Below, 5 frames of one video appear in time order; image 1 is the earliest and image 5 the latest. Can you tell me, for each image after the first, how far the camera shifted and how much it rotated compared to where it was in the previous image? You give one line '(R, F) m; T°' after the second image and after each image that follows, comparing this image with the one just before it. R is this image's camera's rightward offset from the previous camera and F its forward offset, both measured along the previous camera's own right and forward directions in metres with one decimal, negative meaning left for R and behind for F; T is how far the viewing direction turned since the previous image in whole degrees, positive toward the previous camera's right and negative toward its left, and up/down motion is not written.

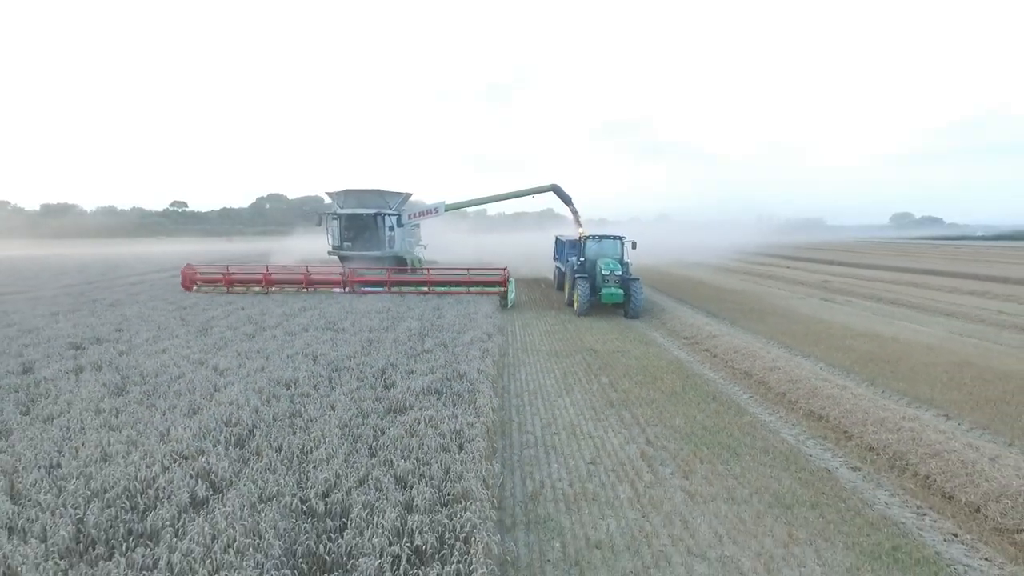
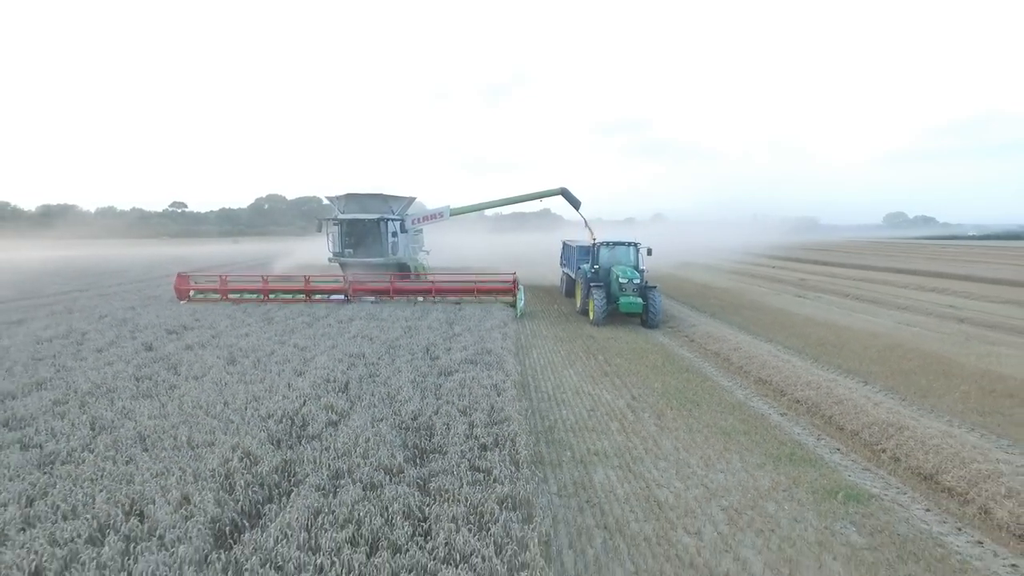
(-0.3, -1.9) m; 0°
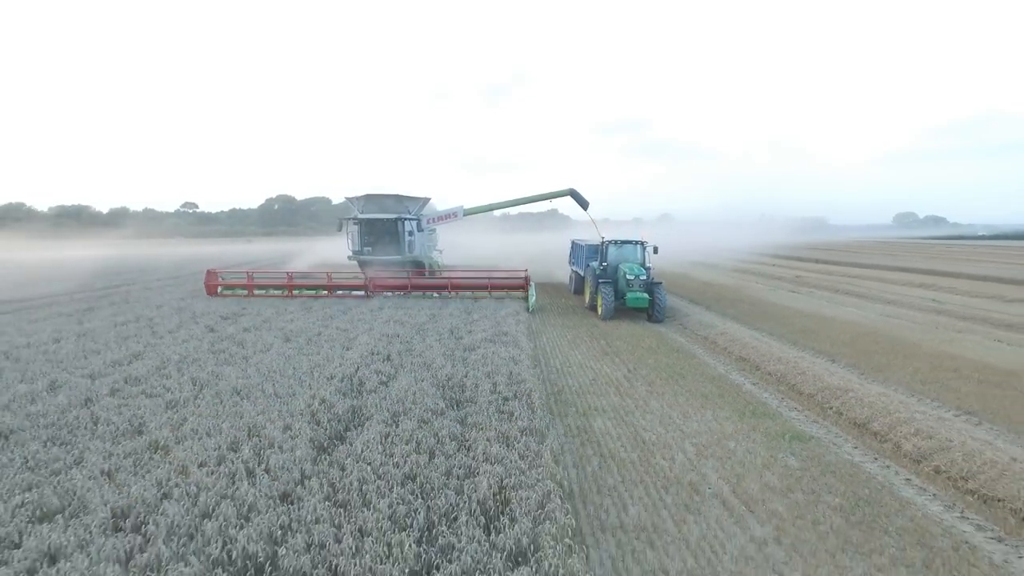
(-0.1, -1.3) m; -1°
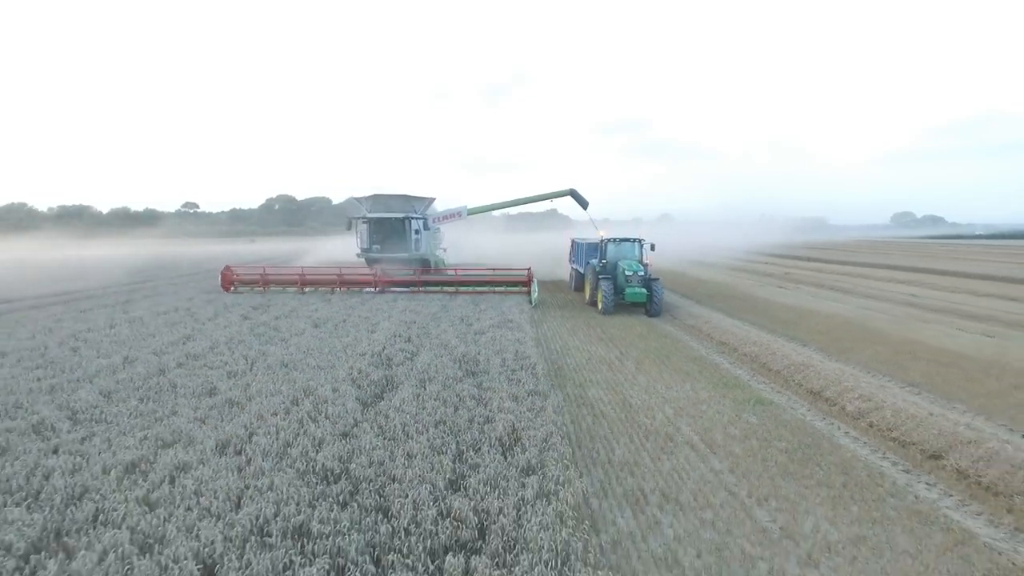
(-0.1, -1.1) m; 0°
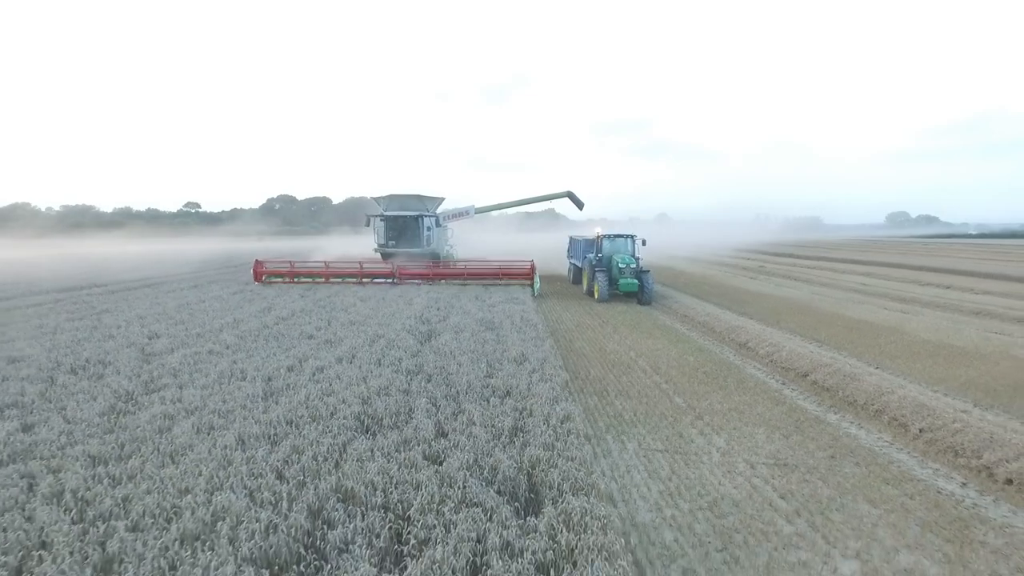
(-0.1, -2.8) m; 0°
